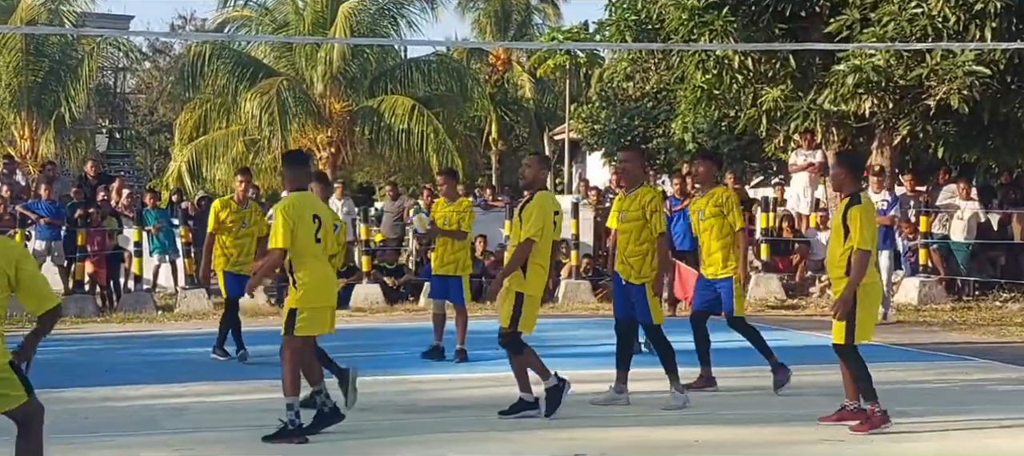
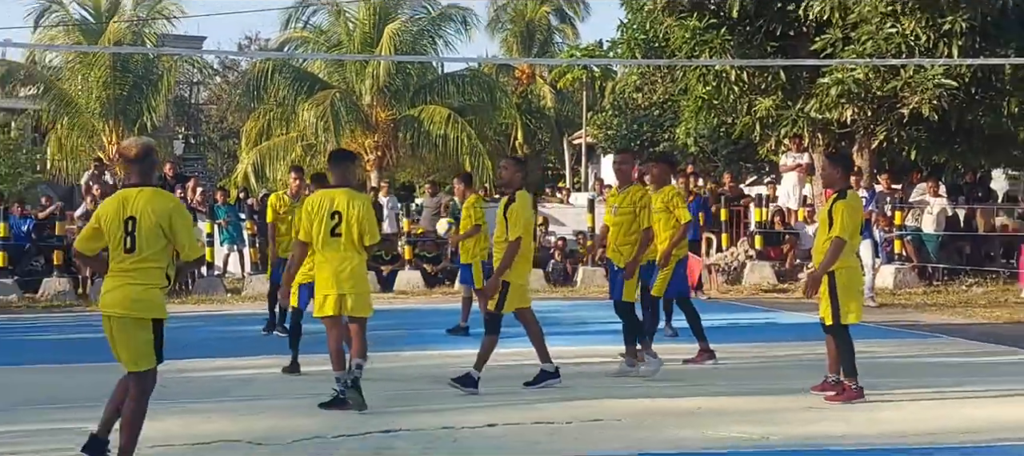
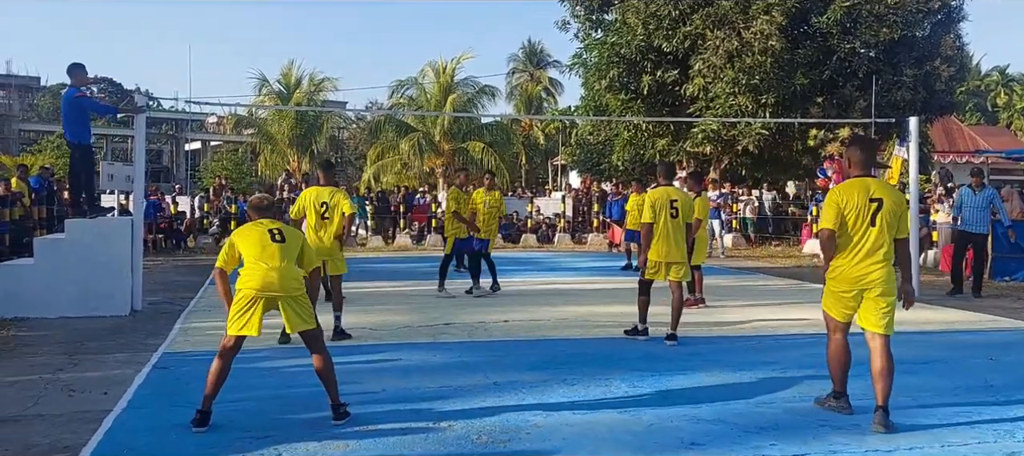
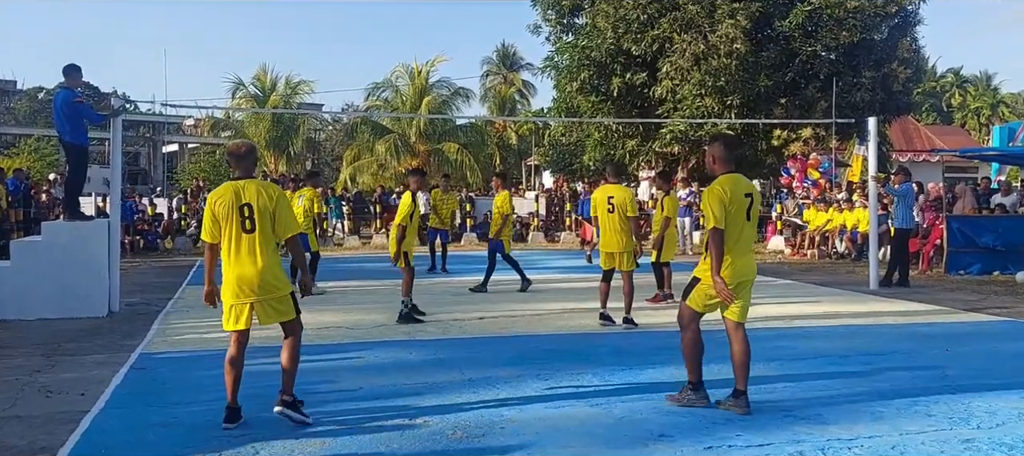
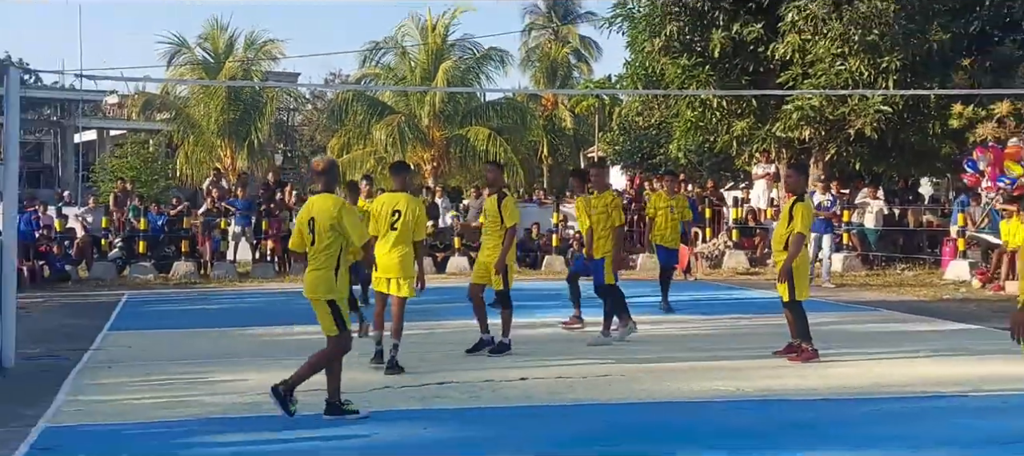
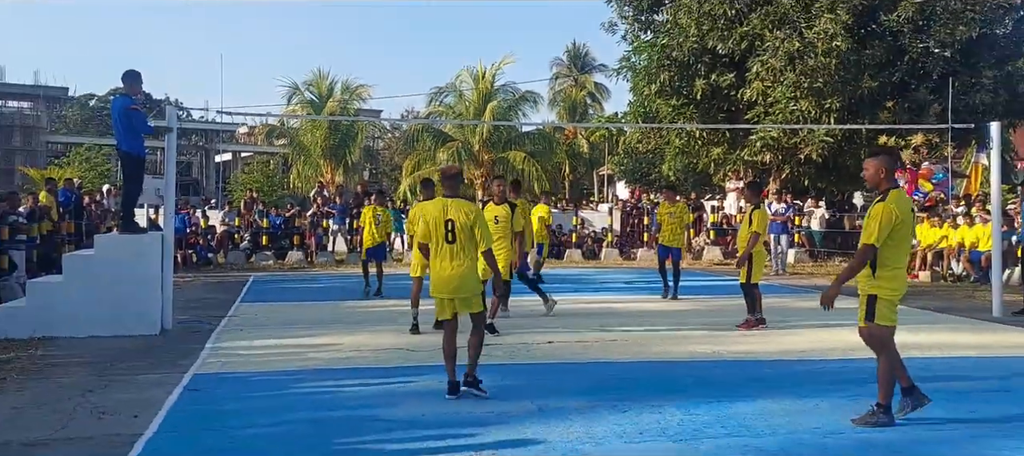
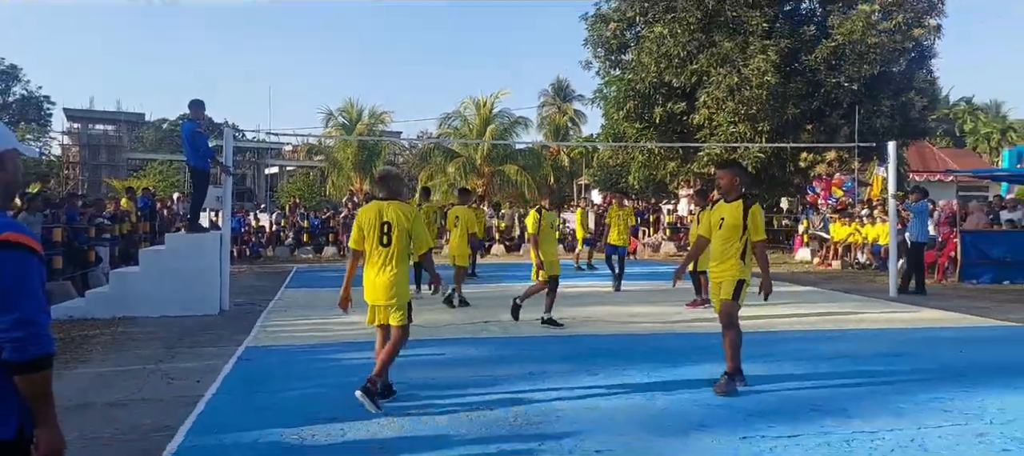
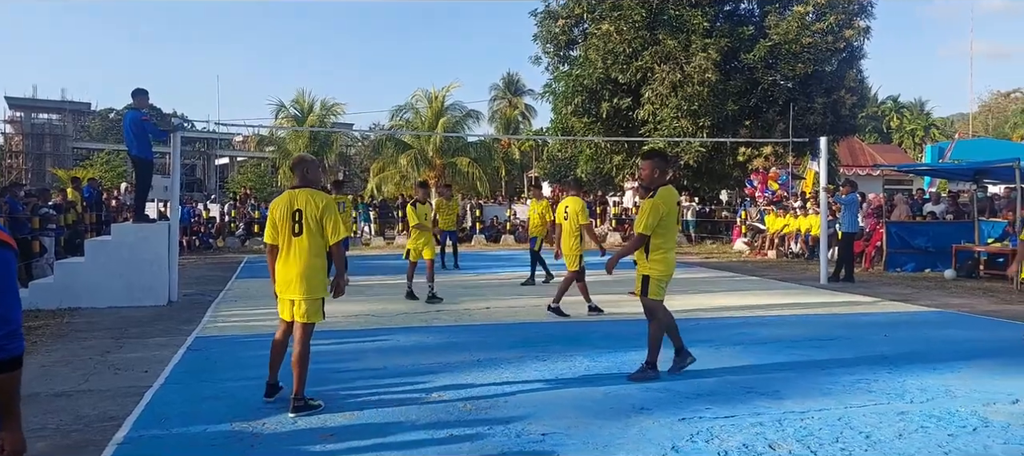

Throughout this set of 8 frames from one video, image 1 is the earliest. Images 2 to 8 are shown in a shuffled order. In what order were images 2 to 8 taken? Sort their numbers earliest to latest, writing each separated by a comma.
2, 5, 6, 7, 8, 4, 3
